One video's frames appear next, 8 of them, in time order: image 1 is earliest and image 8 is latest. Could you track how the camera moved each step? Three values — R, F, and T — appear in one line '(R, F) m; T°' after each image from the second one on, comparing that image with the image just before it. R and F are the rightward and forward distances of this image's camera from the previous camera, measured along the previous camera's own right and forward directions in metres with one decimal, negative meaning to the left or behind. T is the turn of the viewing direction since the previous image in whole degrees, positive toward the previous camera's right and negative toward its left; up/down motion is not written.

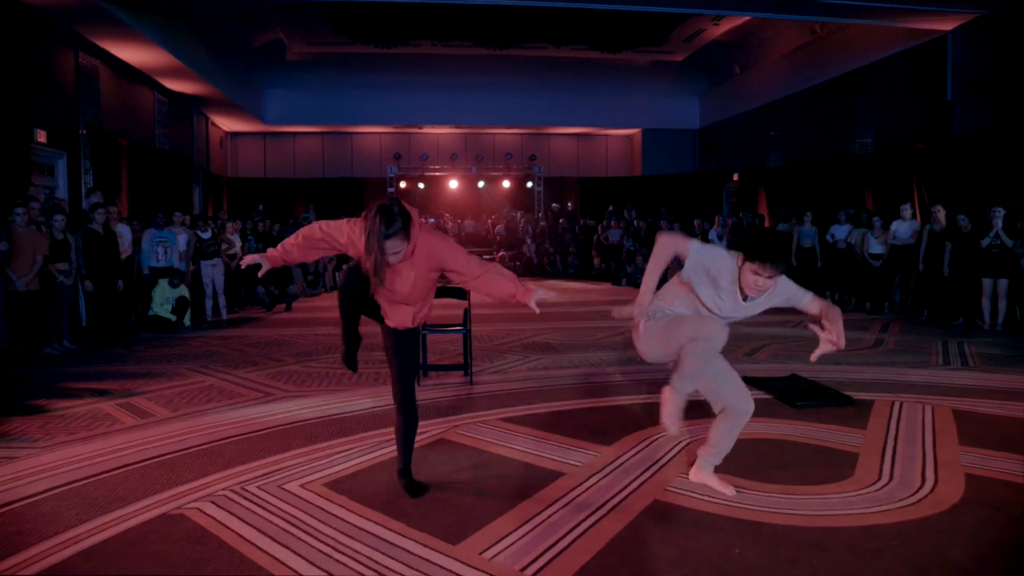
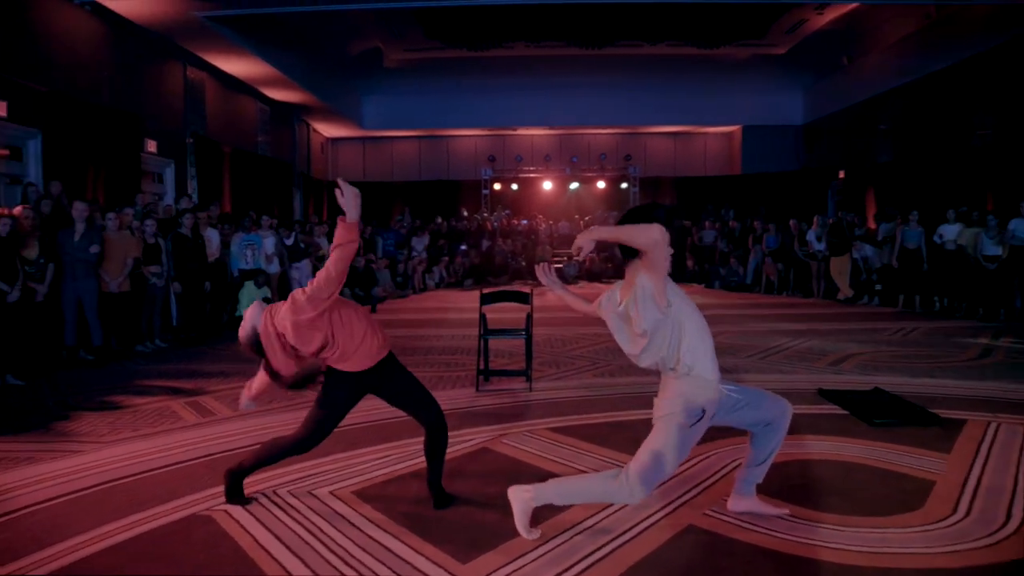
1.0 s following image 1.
(+0.4, +0.2) m; -8°
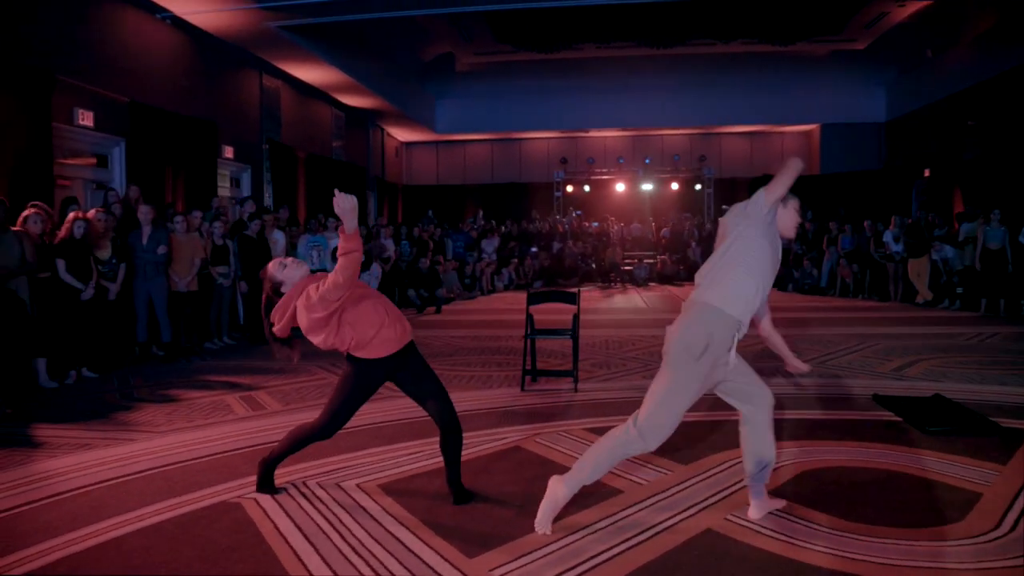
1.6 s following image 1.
(+0.3, 0.0) m; -6°
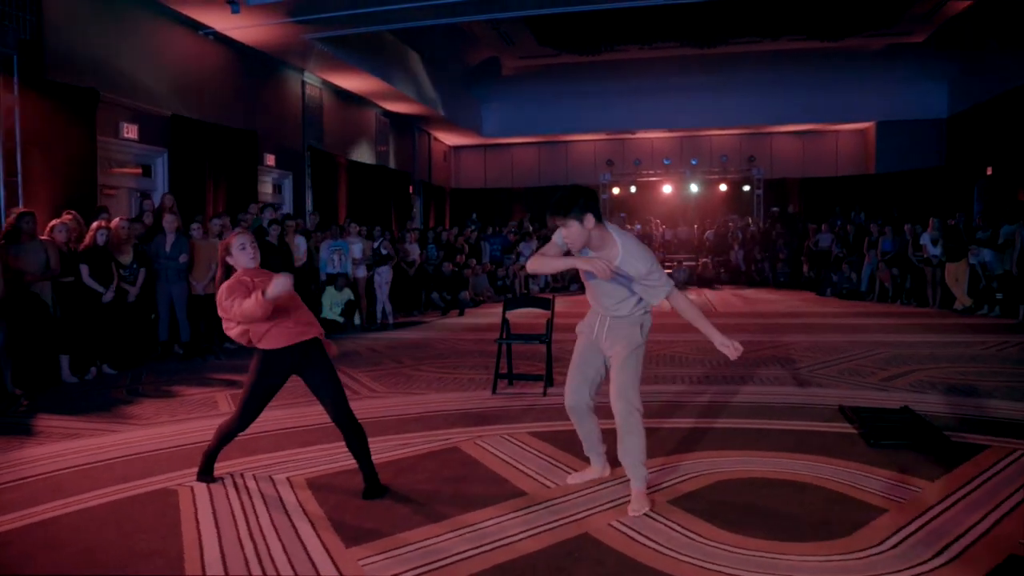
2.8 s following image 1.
(+0.9, -0.2) m; -5°
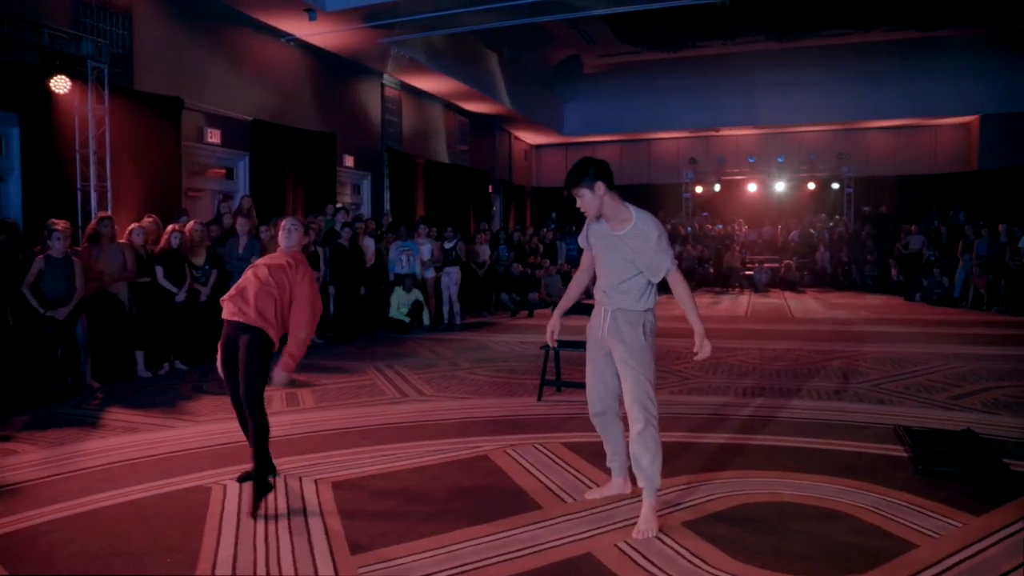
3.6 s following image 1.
(+0.4, 0.0) m; -7°
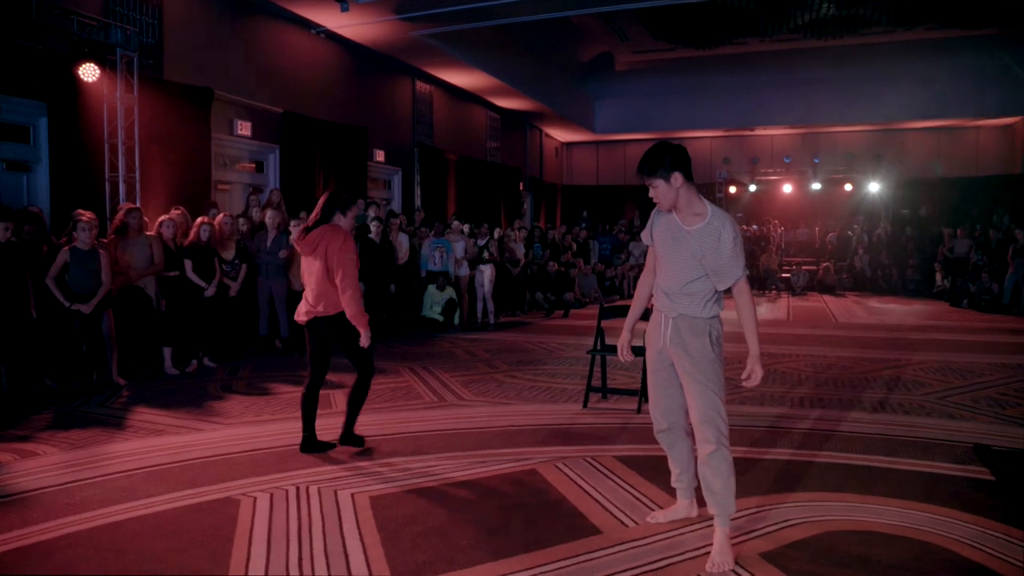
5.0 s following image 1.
(-0.2, +0.4) m; -2°
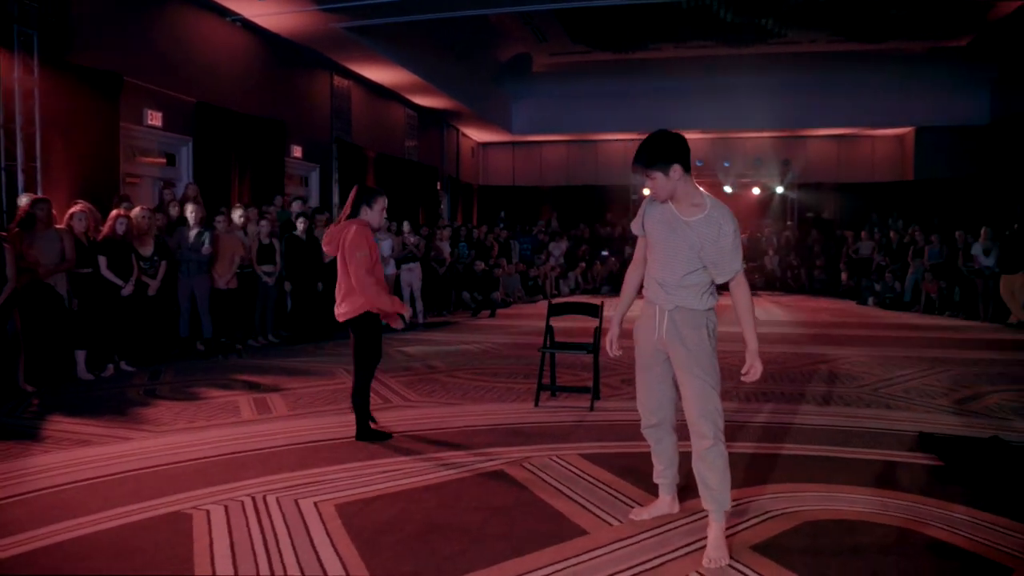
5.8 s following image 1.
(-0.4, +0.2) m; +7°
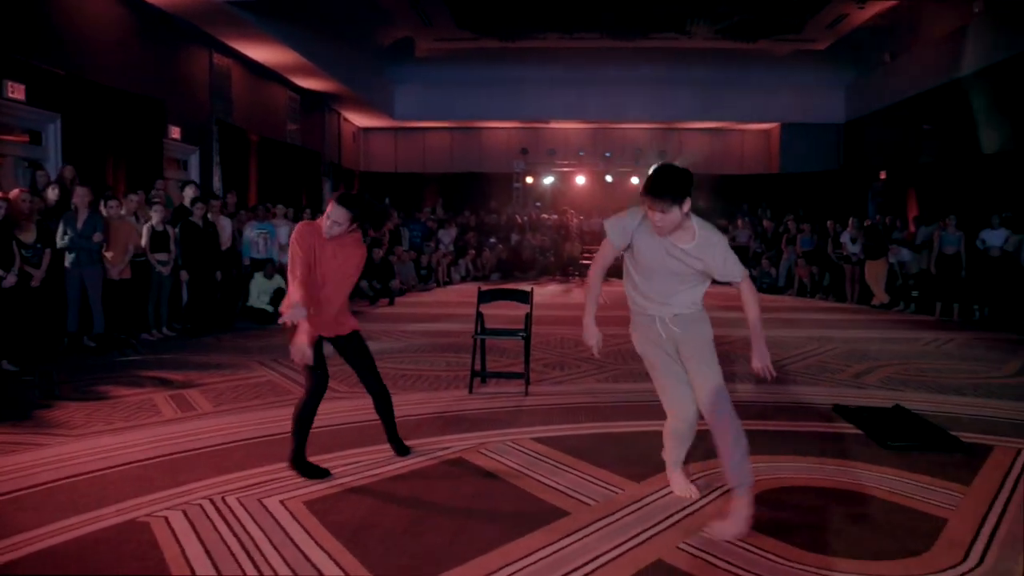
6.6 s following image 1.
(-0.5, +0.1) m; +10°
